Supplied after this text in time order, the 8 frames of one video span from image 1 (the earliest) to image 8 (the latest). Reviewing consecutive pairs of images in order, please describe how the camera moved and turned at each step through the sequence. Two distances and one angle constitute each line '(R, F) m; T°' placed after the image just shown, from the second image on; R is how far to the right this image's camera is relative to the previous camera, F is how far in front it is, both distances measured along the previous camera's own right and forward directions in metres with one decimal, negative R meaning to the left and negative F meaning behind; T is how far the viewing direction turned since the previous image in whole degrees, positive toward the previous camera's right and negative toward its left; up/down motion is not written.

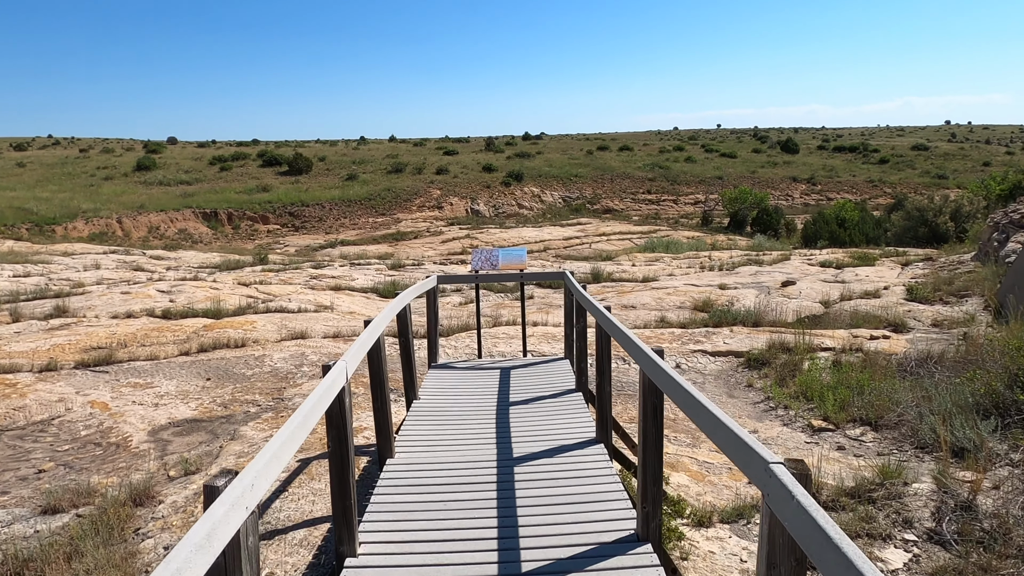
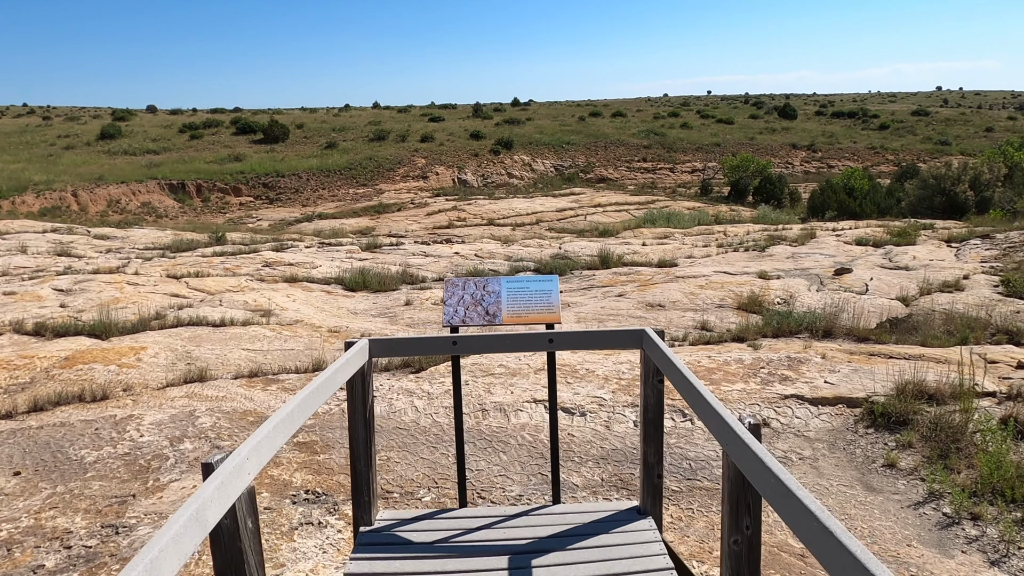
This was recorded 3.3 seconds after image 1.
(-0.1, +2.6) m; +1°
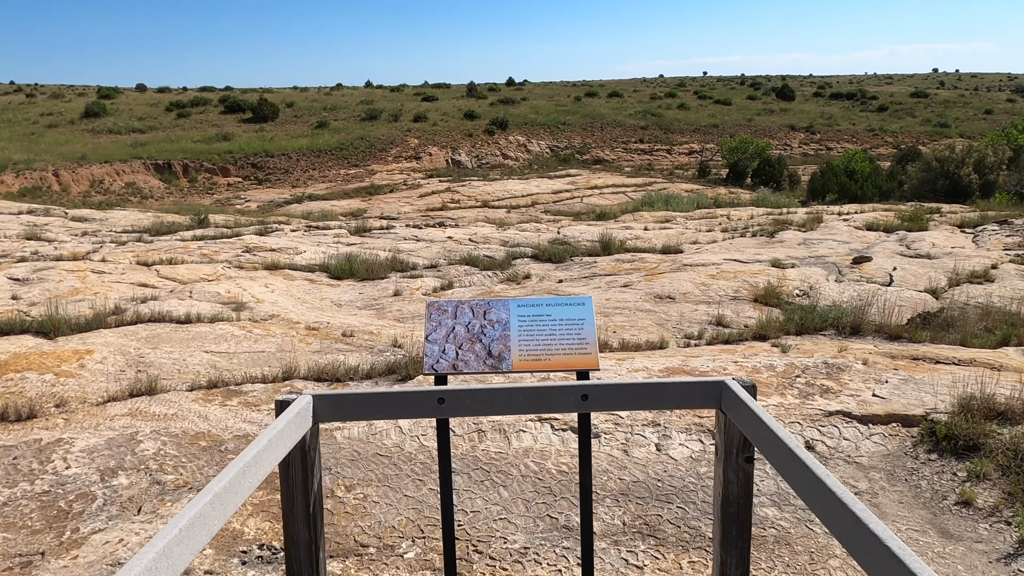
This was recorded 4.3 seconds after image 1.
(0.0, +0.8) m; 0°
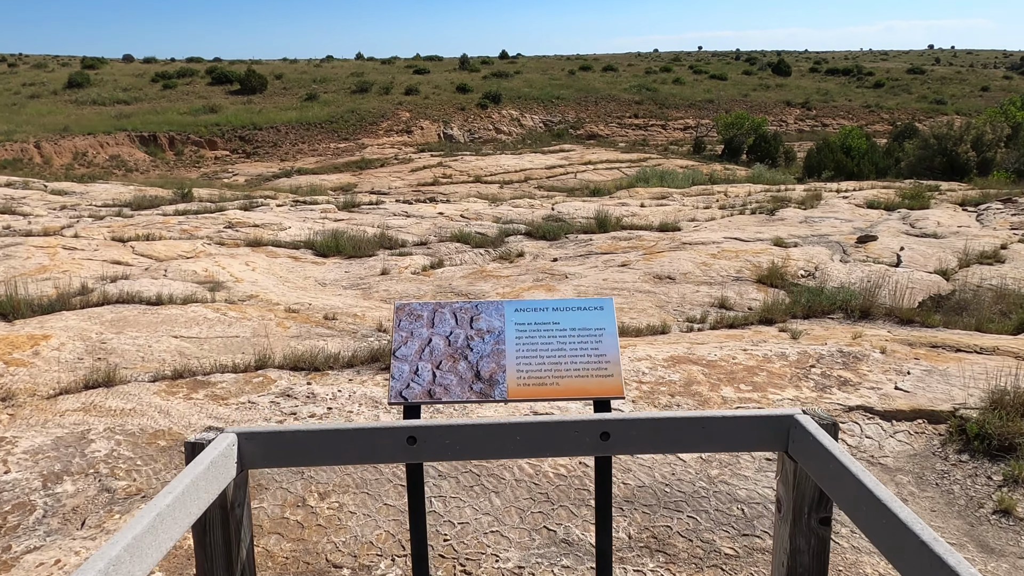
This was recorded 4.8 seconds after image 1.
(0.0, +0.4) m; +1°
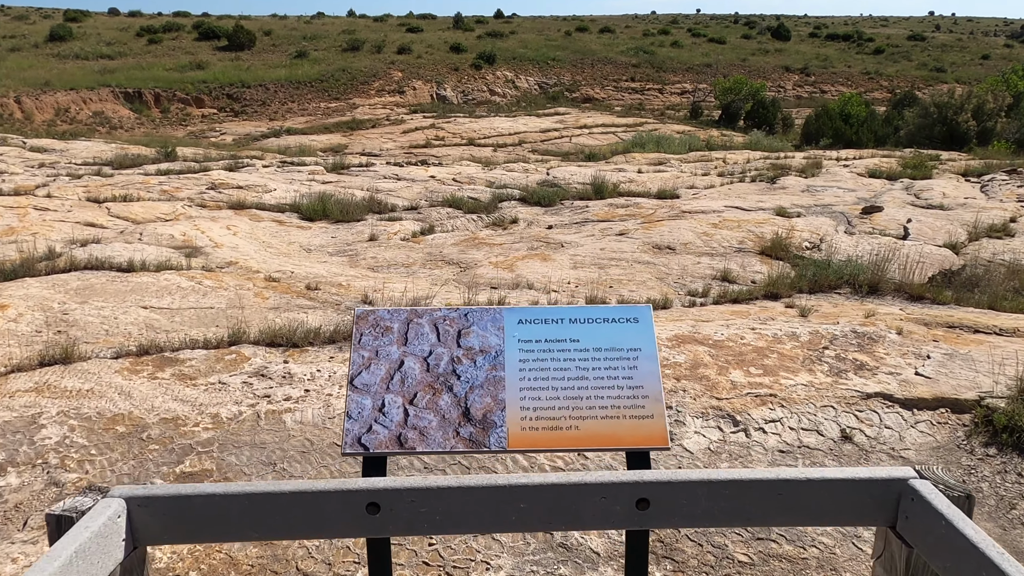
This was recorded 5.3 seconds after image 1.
(0.0, +0.3) m; +1°
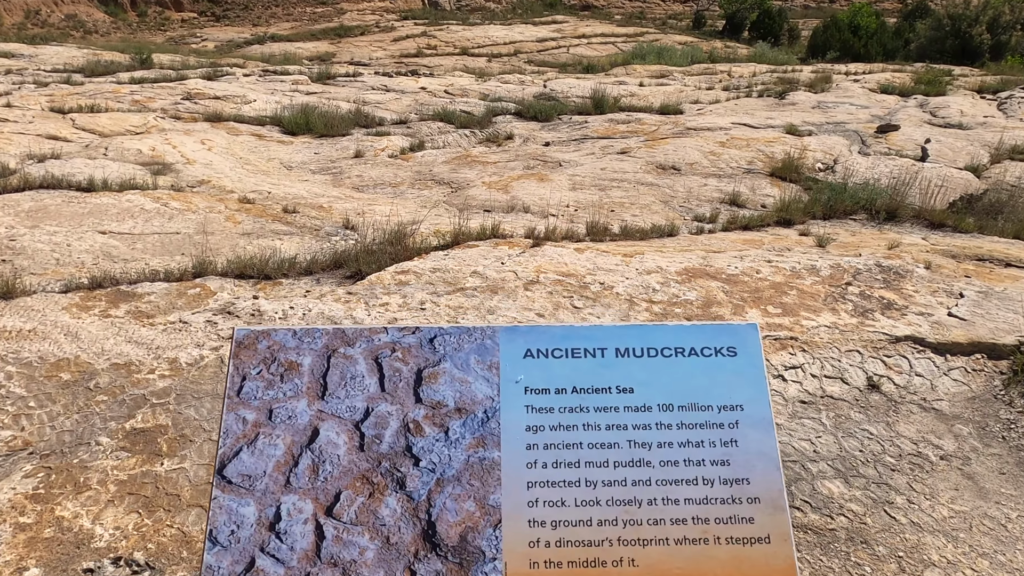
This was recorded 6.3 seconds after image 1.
(0.0, +0.4) m; +1°
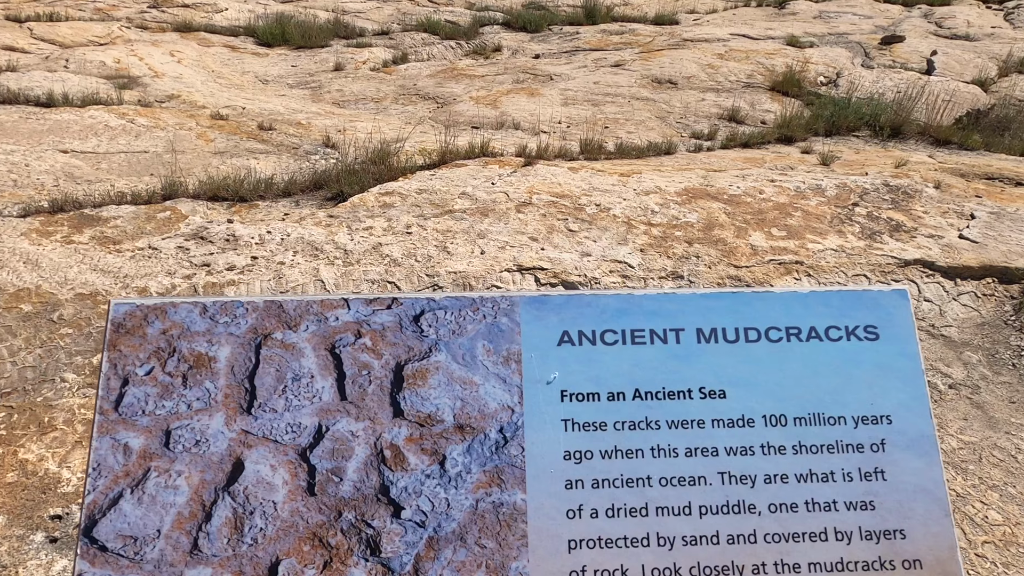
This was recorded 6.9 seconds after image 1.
(0.0, +0.2) m; +1°
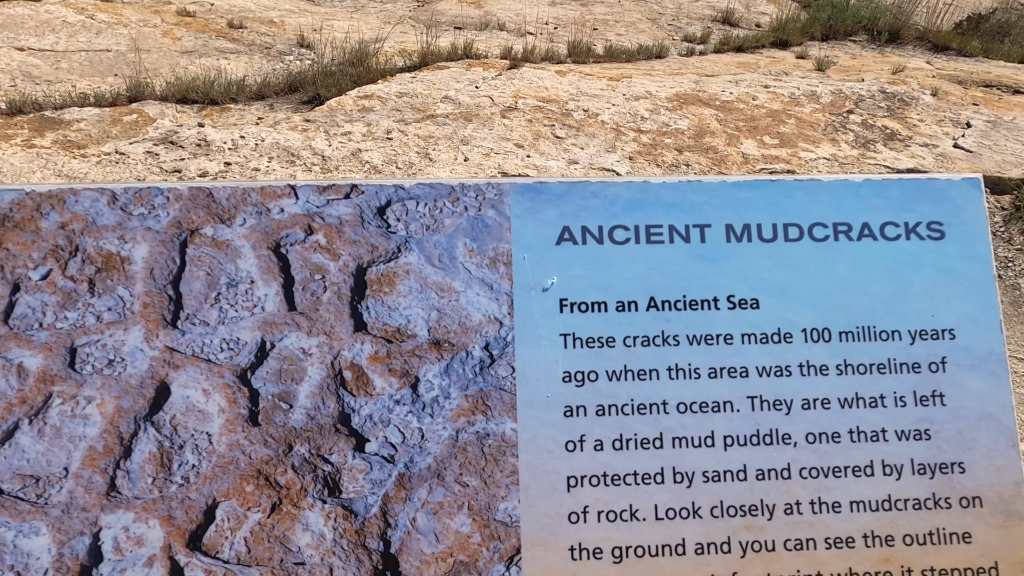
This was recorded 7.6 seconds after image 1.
(0.0, +0.1) m; +1°
